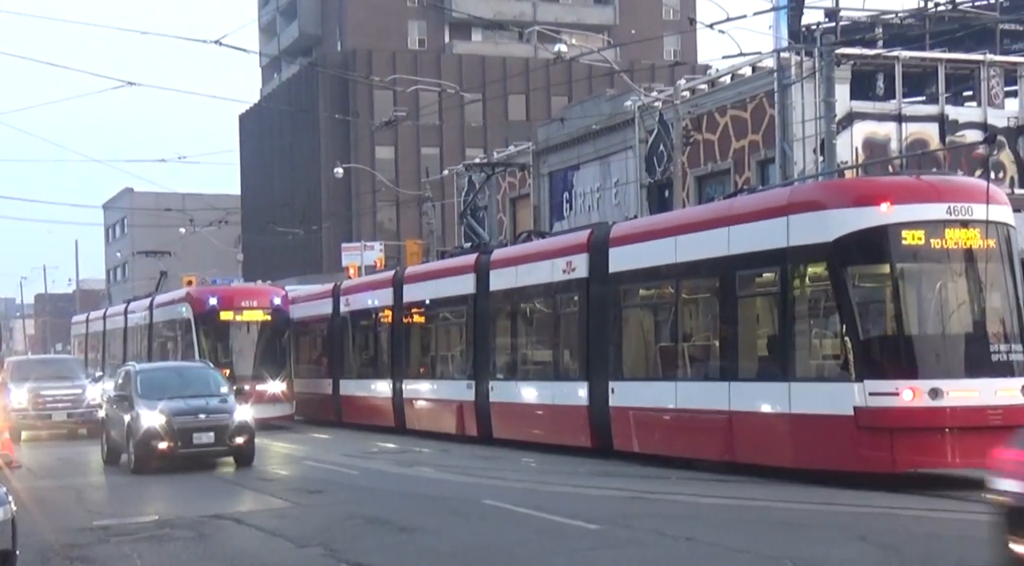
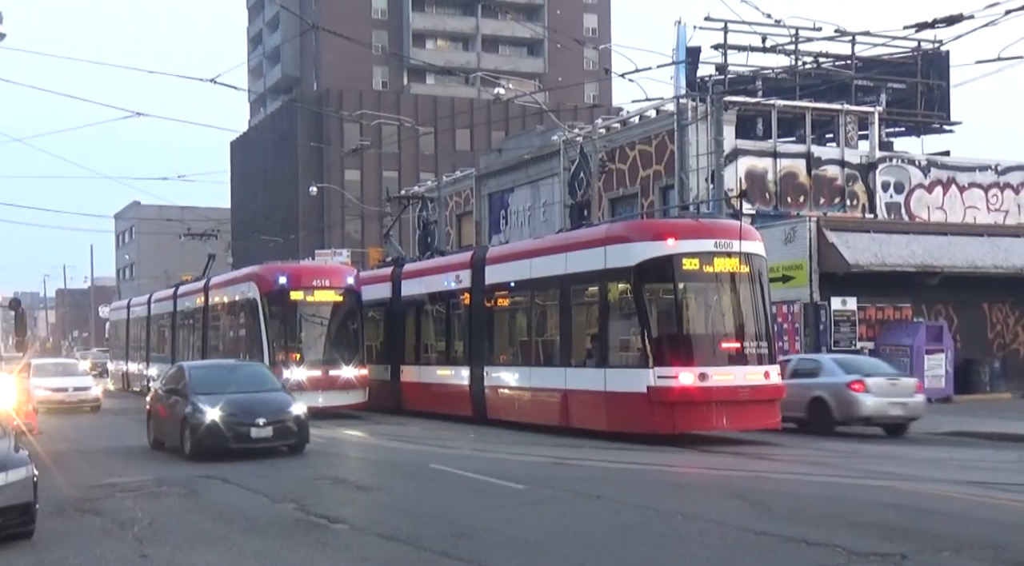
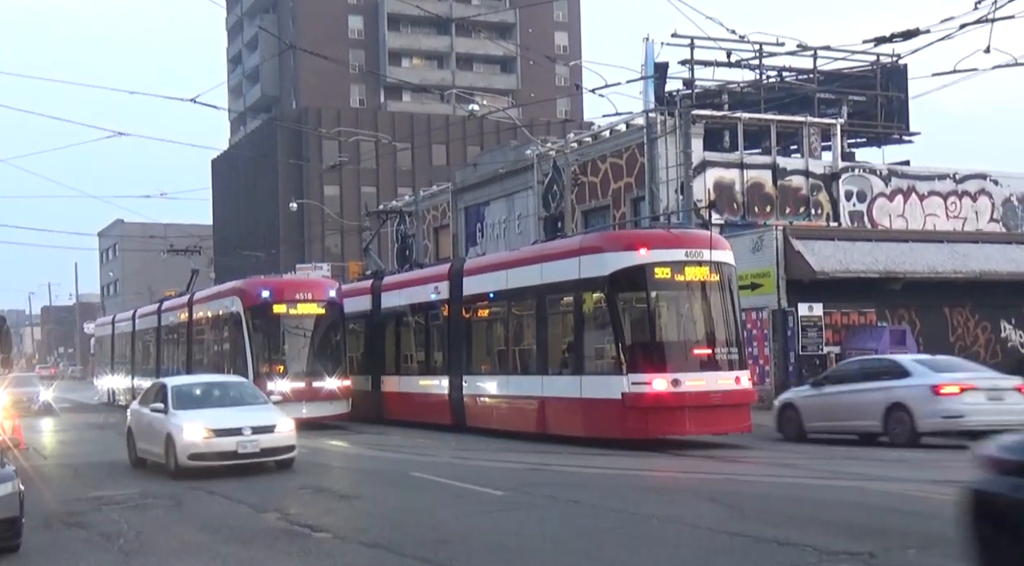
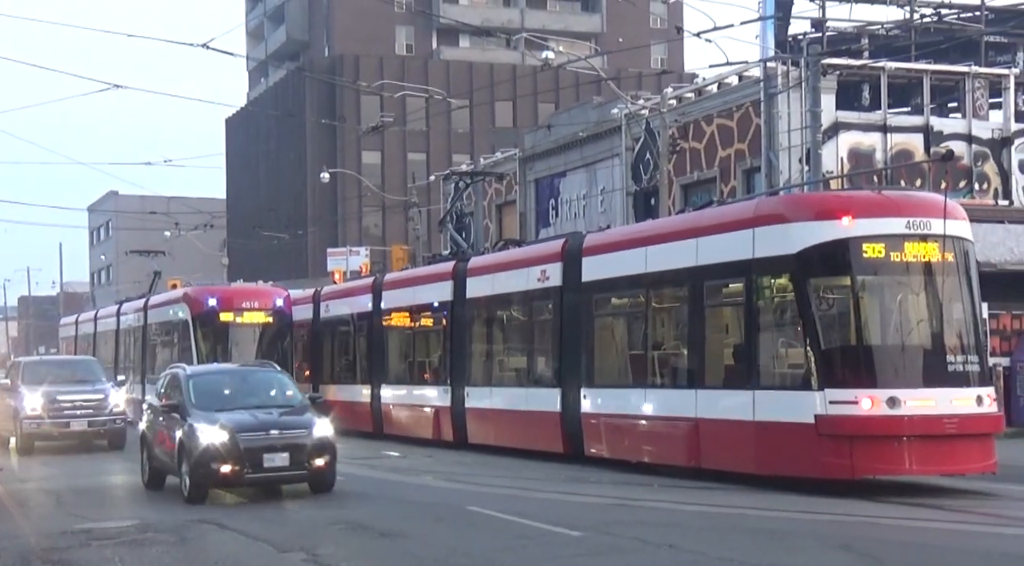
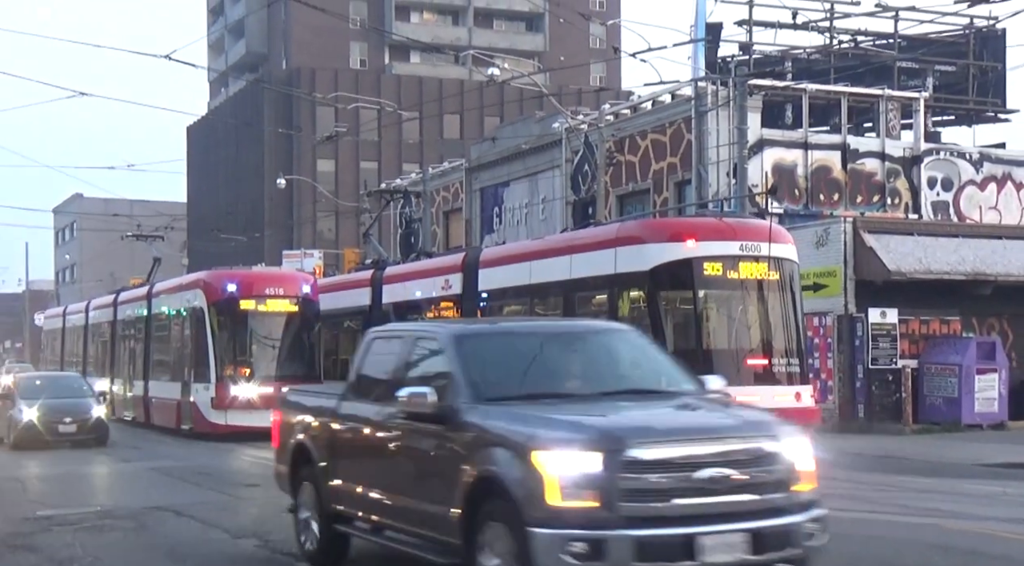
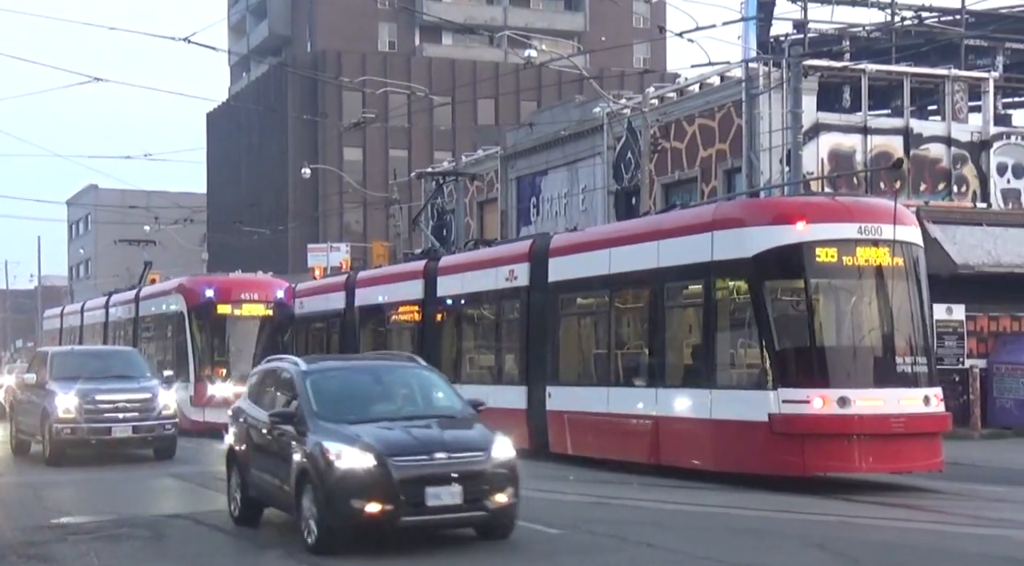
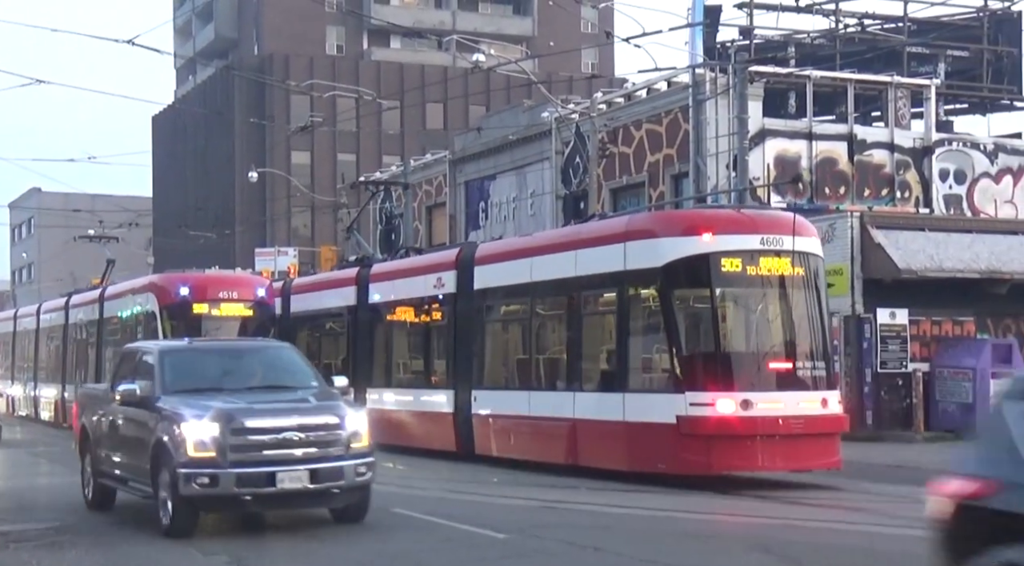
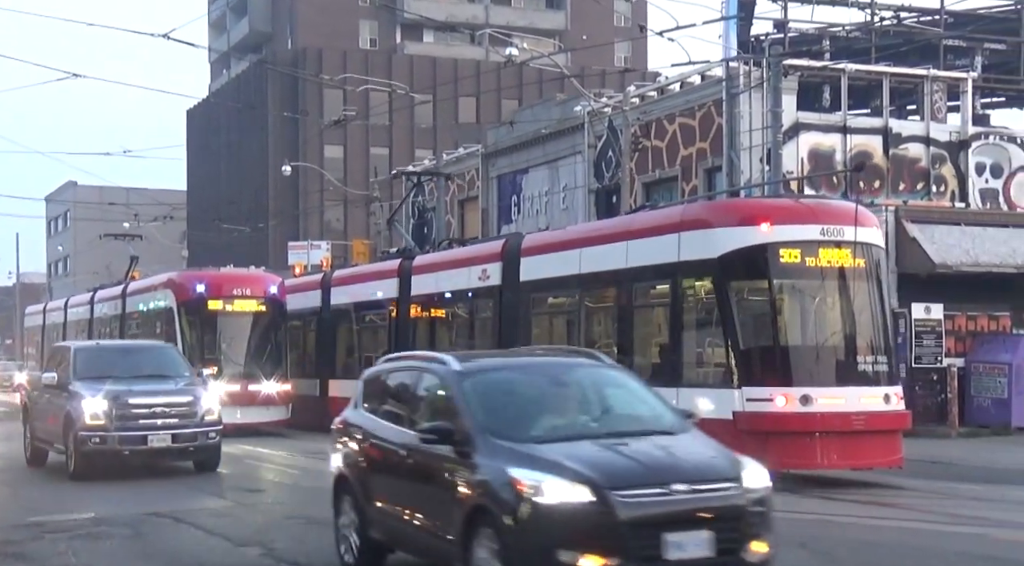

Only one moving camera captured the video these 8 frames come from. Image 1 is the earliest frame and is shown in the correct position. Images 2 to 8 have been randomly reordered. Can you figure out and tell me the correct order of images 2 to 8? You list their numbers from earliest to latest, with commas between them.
4, 6, 8, 7, 5, 2, 3
